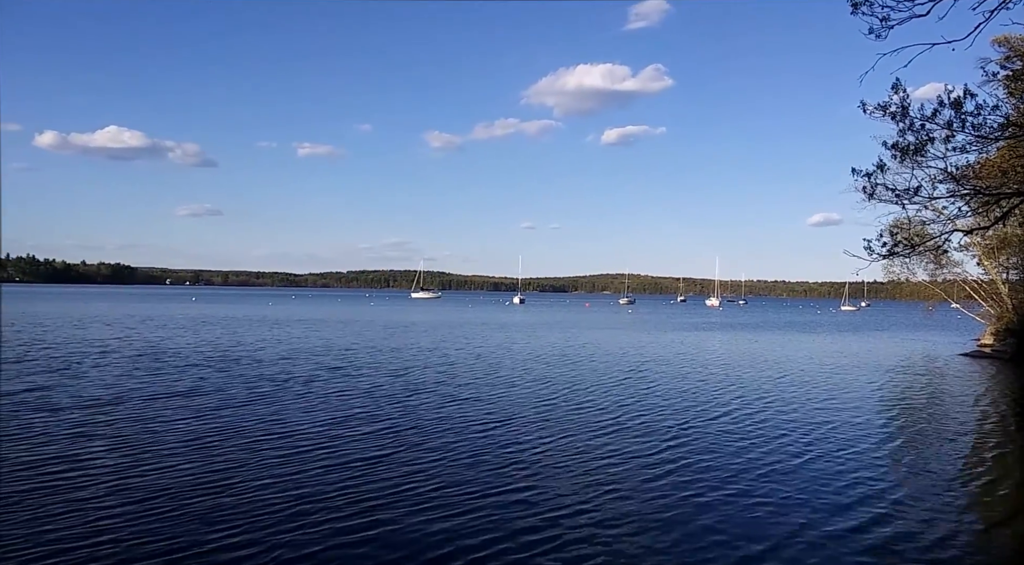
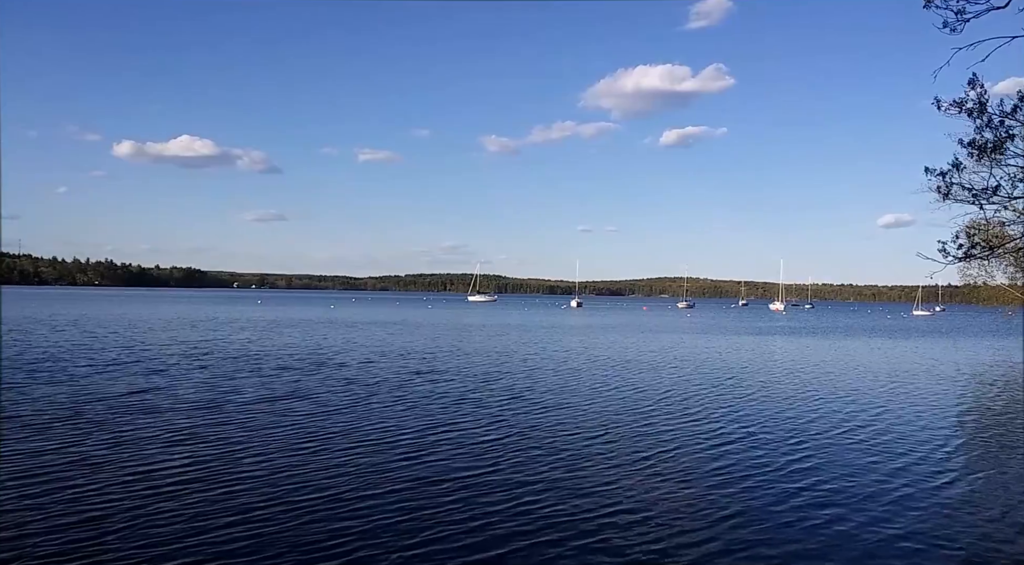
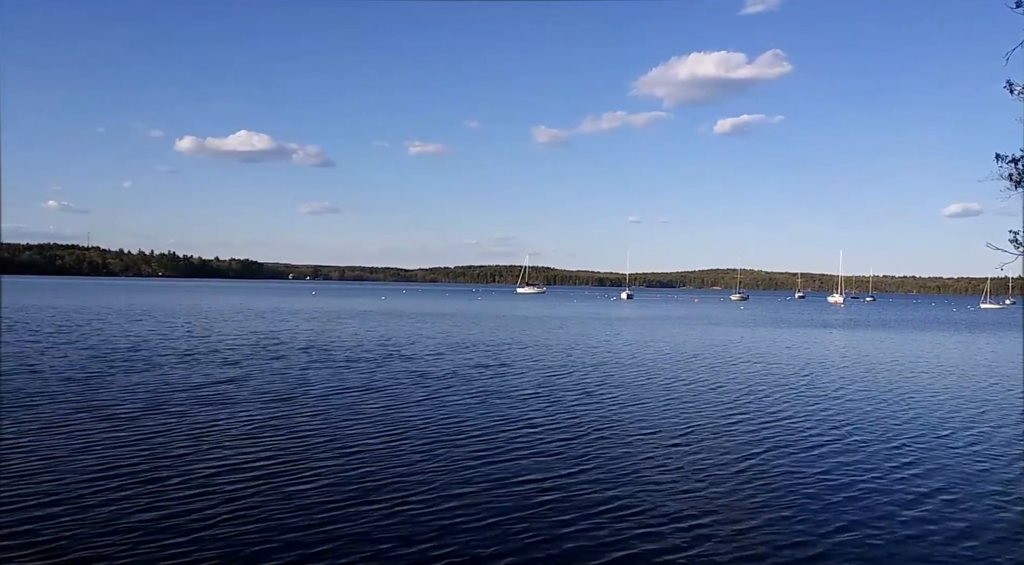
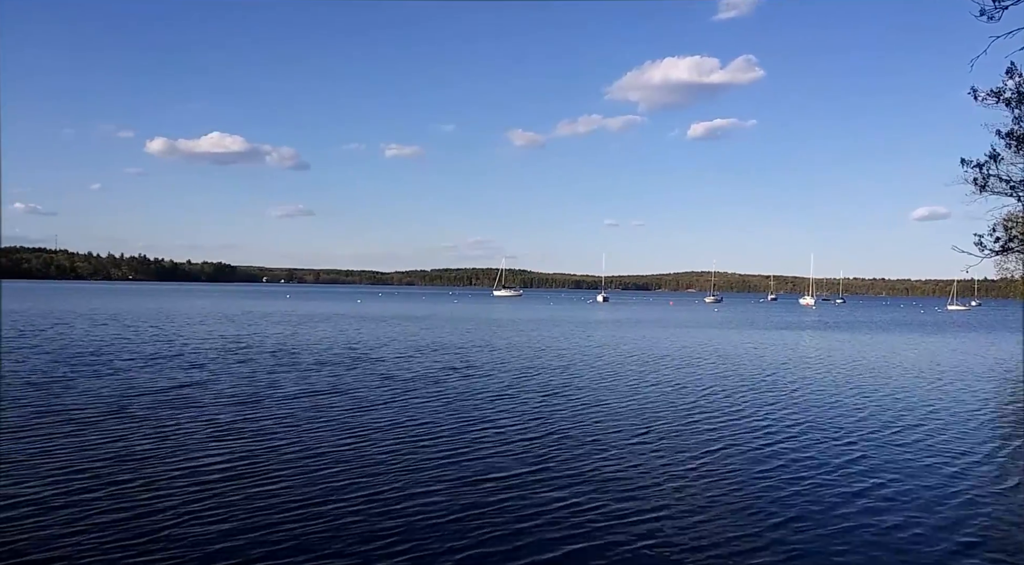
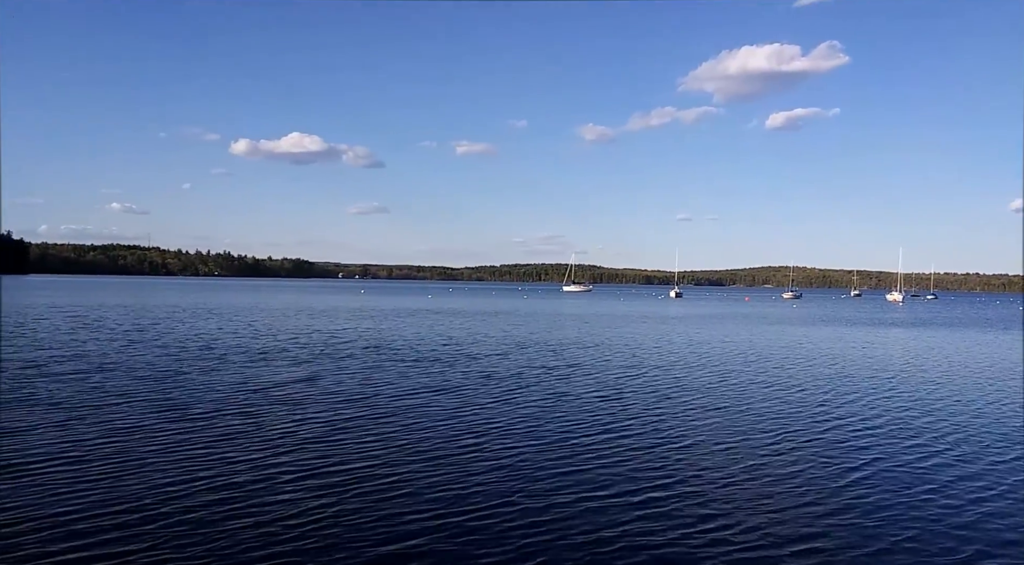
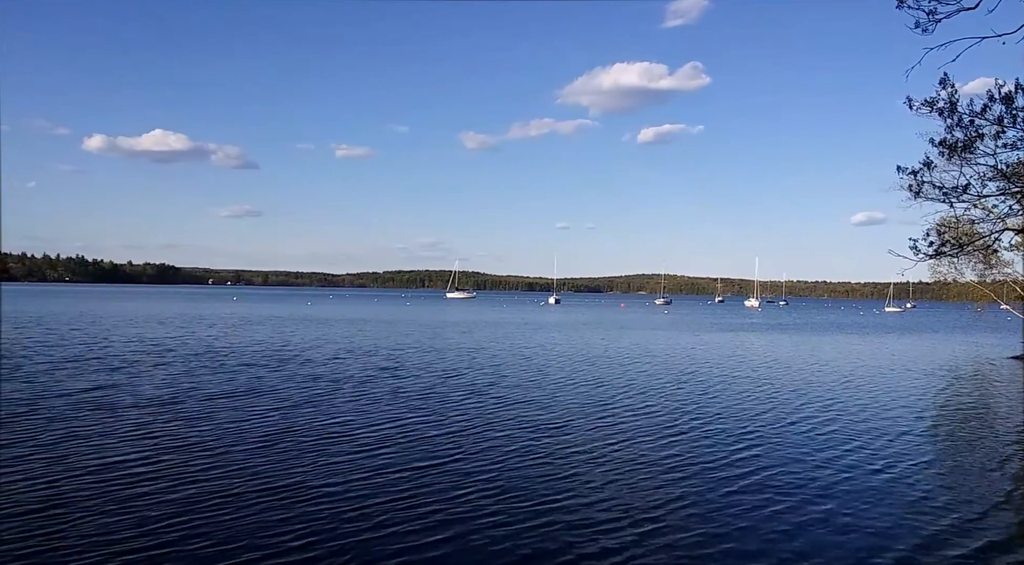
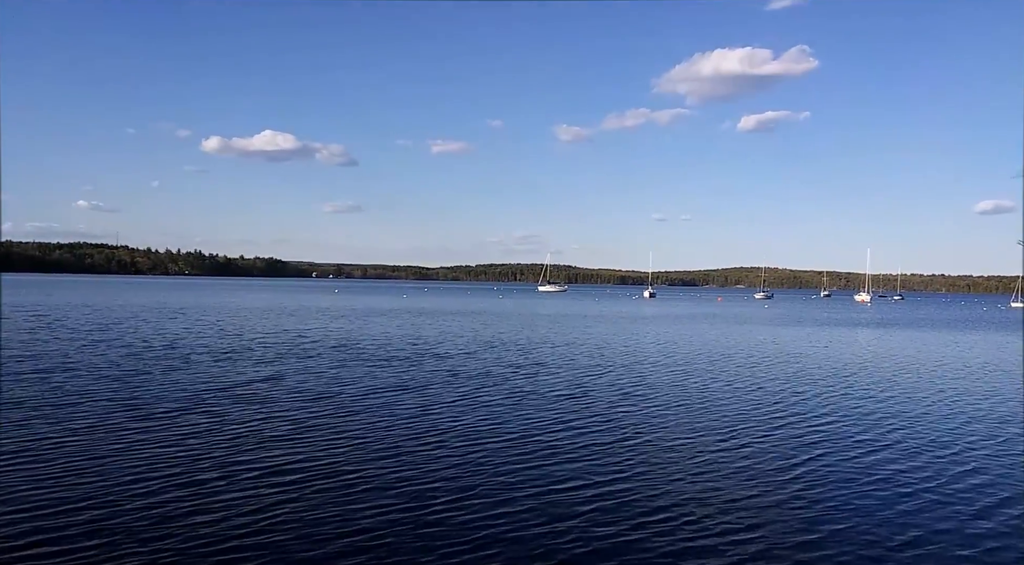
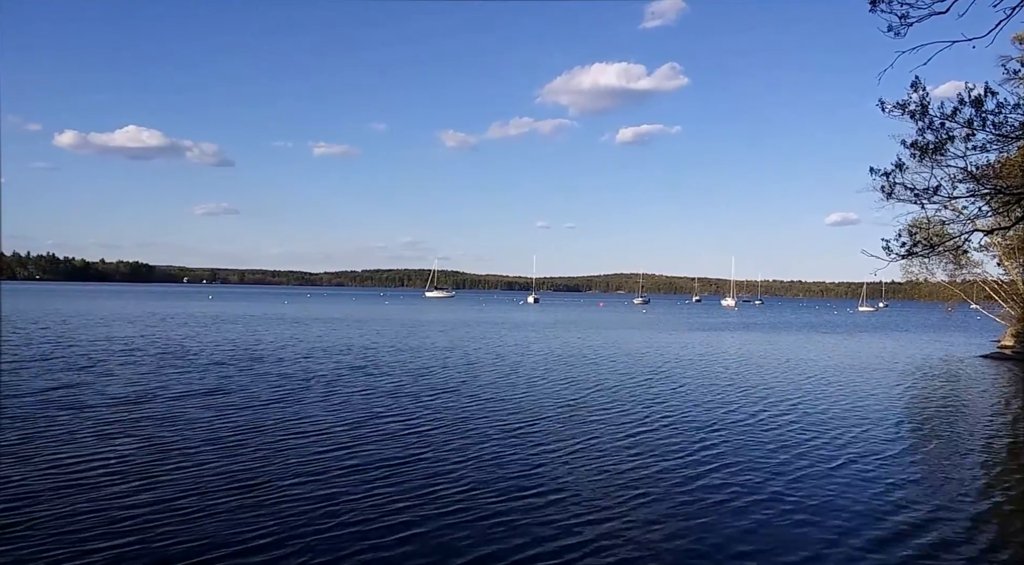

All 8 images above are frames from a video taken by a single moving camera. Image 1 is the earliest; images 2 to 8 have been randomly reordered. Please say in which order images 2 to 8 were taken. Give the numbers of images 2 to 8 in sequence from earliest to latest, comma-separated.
8, 6, 2, 4, 3, 7, 5
